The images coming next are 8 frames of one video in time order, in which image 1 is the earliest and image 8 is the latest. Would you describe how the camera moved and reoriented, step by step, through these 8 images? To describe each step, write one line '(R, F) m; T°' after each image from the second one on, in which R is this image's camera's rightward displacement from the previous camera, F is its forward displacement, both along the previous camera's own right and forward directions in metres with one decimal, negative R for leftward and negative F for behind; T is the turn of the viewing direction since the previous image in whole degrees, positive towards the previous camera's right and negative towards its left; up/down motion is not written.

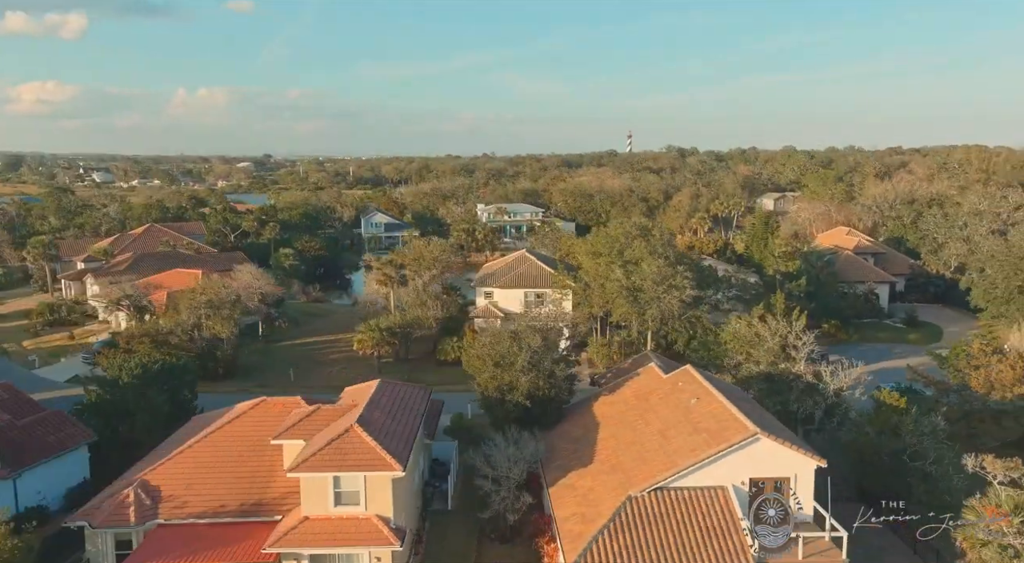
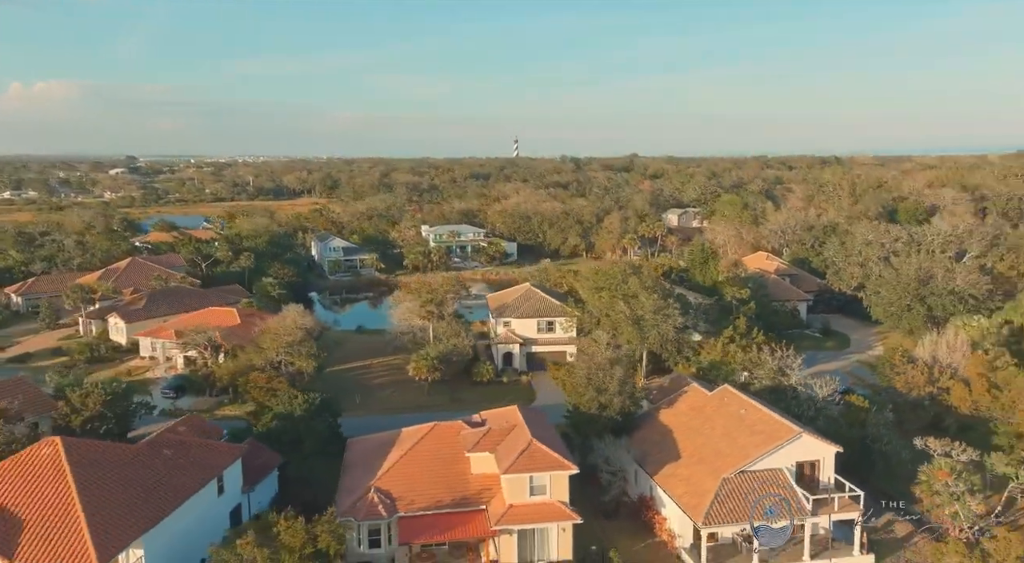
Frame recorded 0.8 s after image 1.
(-4.1, -3.9) m; +9°
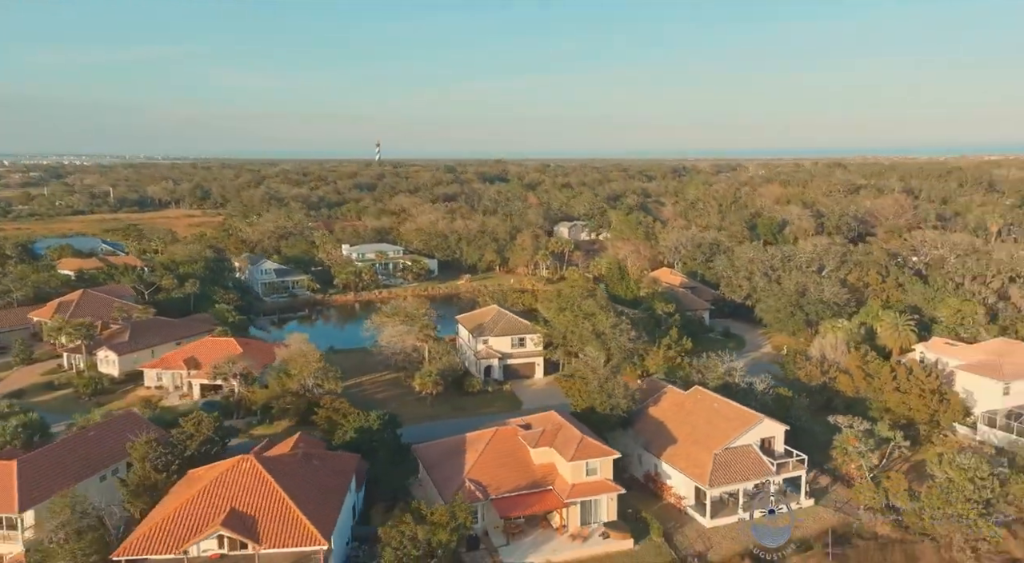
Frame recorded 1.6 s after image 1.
(-4.6, -4.2) m; +11°
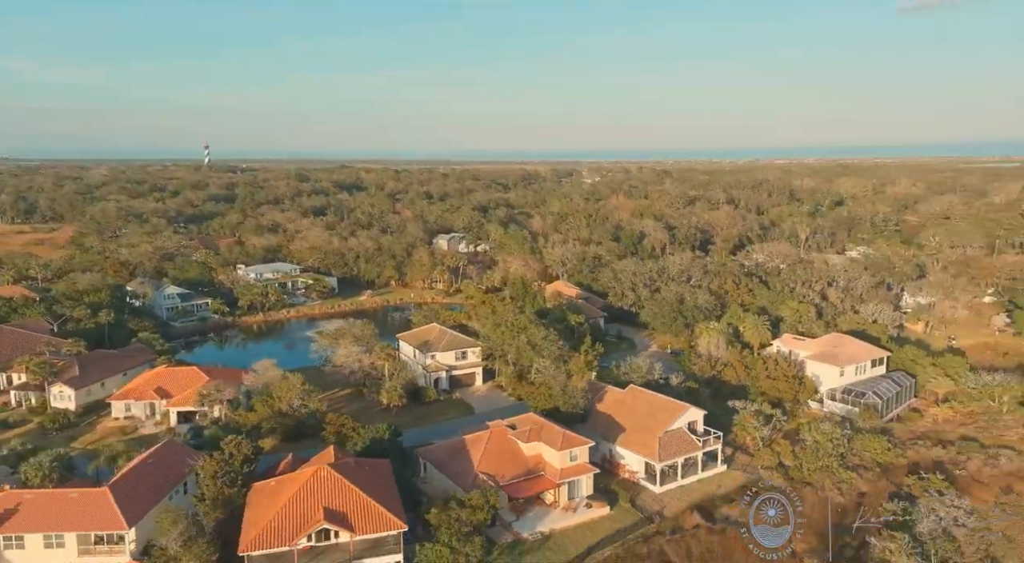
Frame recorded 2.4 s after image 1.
(-4.8, -4.1) m; +13°
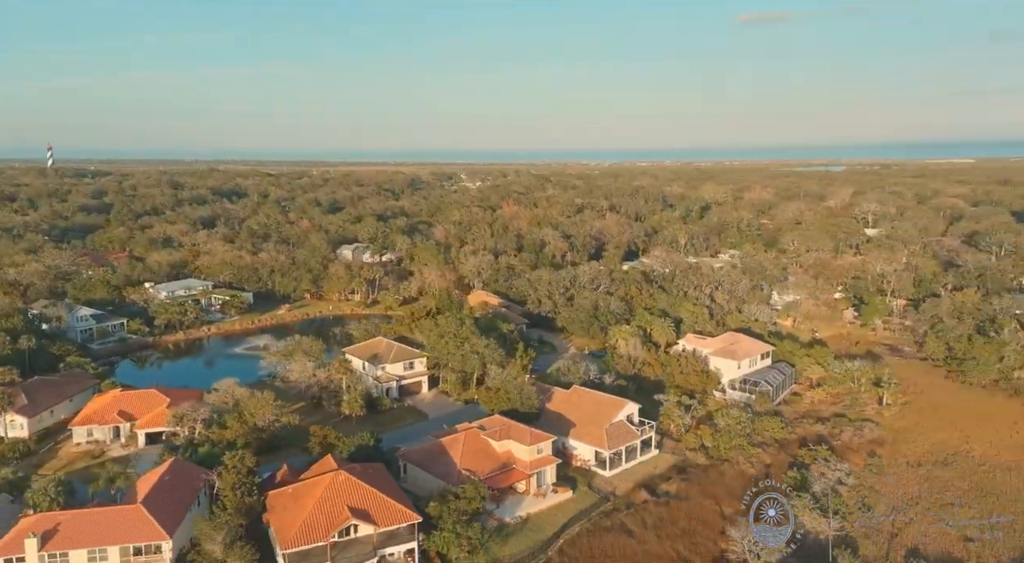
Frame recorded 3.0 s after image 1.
(-3.6, -3.2) m; +10°
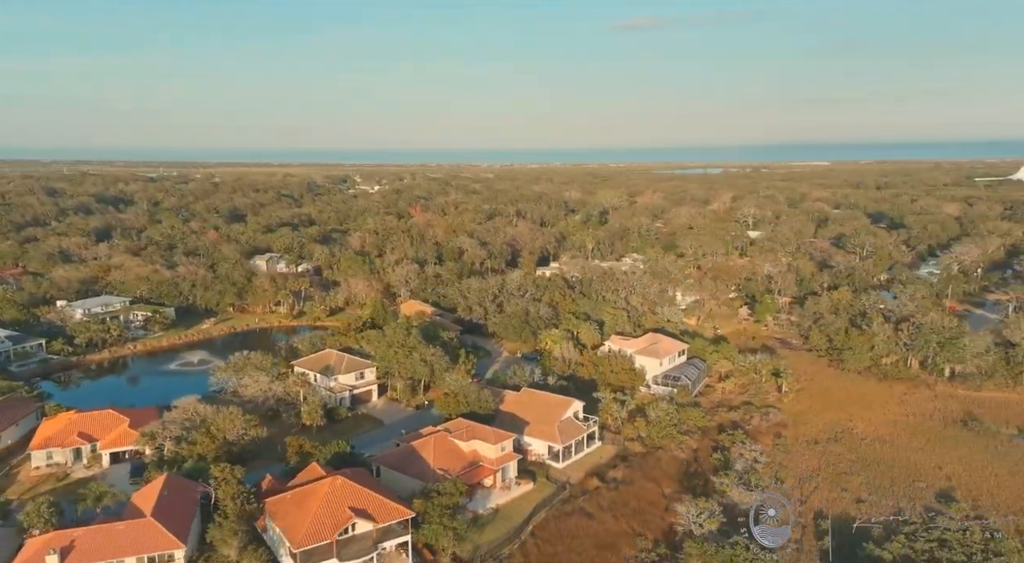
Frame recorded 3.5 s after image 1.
(-2.9, -2.7) m; +9°
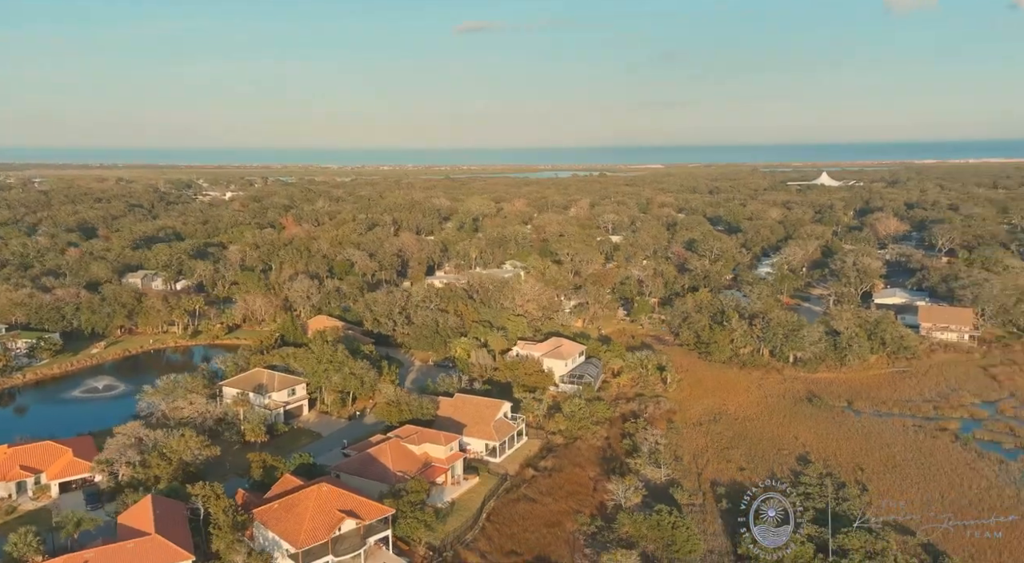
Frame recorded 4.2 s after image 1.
(-4.3, -3.8) m; +12°
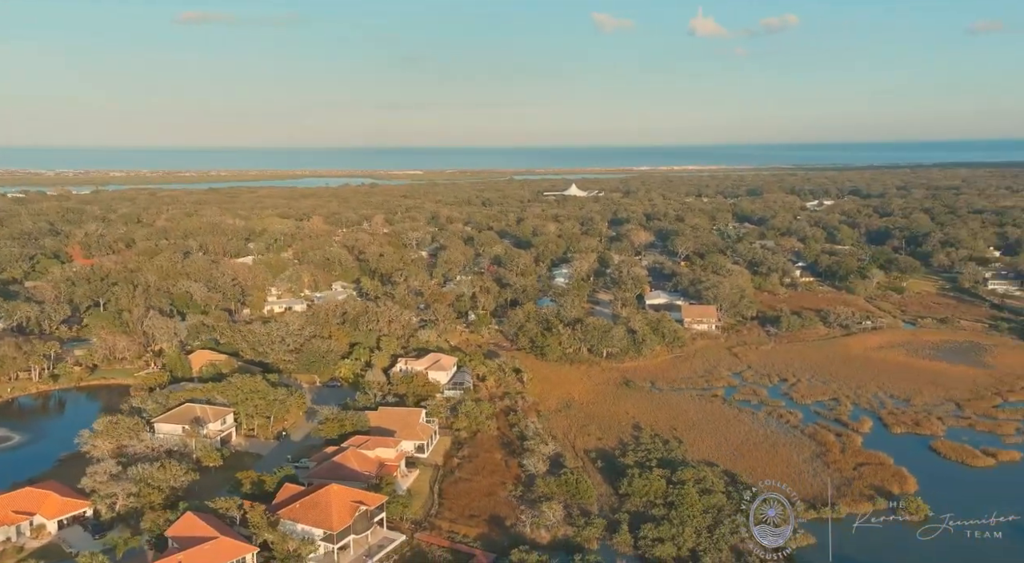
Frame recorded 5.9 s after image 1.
(-10.3, -9.1) m; +19°
